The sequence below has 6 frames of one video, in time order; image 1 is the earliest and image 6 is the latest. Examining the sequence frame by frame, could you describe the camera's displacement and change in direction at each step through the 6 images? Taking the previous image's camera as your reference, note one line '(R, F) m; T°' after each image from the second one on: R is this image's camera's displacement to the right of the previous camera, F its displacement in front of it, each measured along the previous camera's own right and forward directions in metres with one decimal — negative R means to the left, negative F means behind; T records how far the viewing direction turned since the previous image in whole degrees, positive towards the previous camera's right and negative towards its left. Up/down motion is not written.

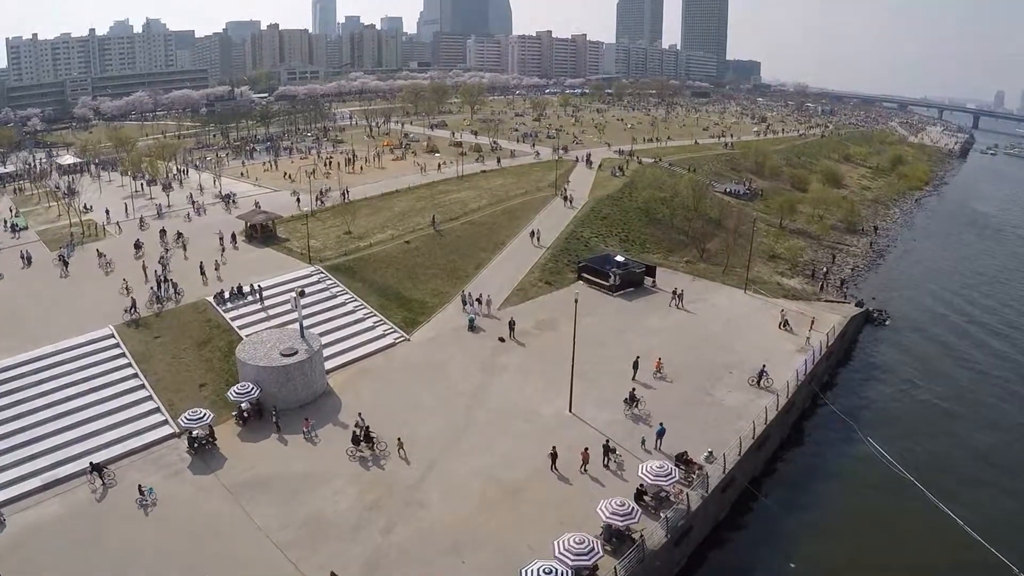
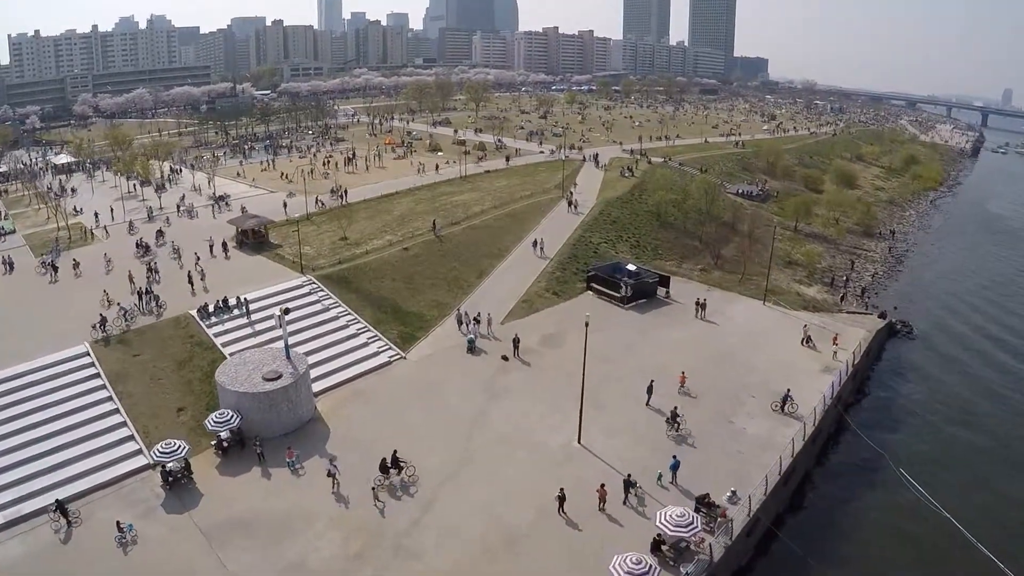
(0.0, +2.7) m; 0°
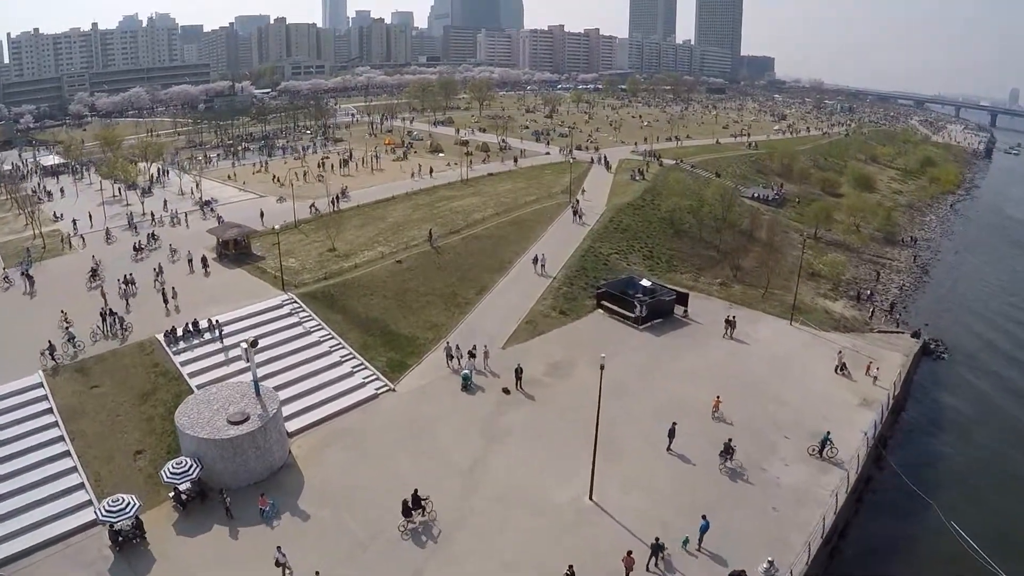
(+0.1, +3.8) m; 0°
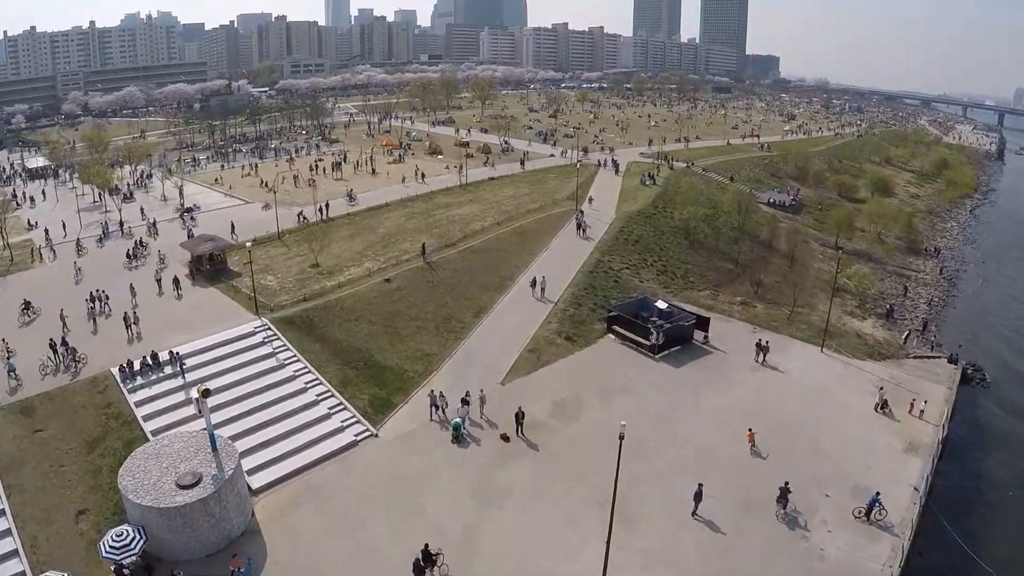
(+0.1, +4.0) m; 0°
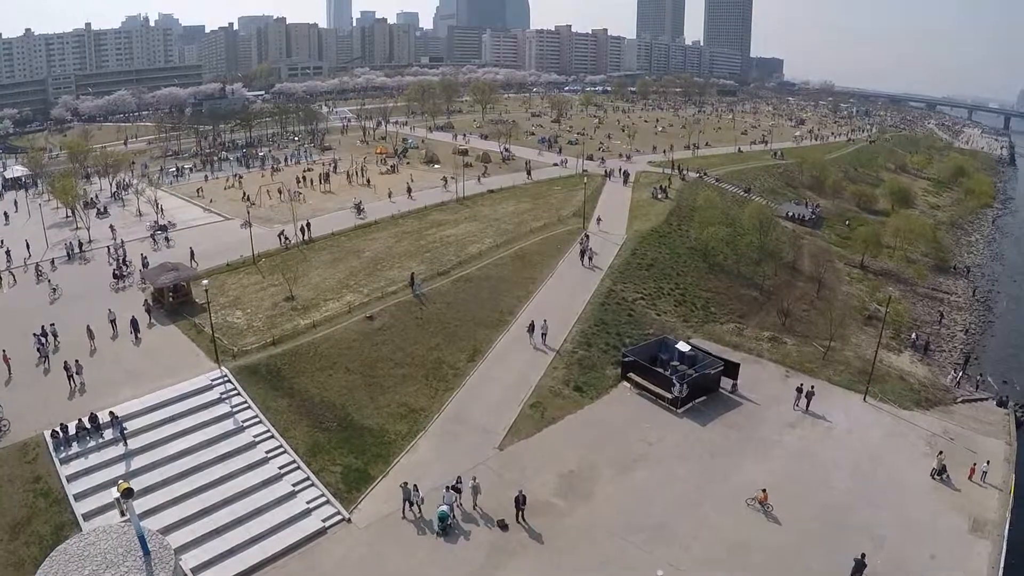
(+0.1, +4.7) m; 0°
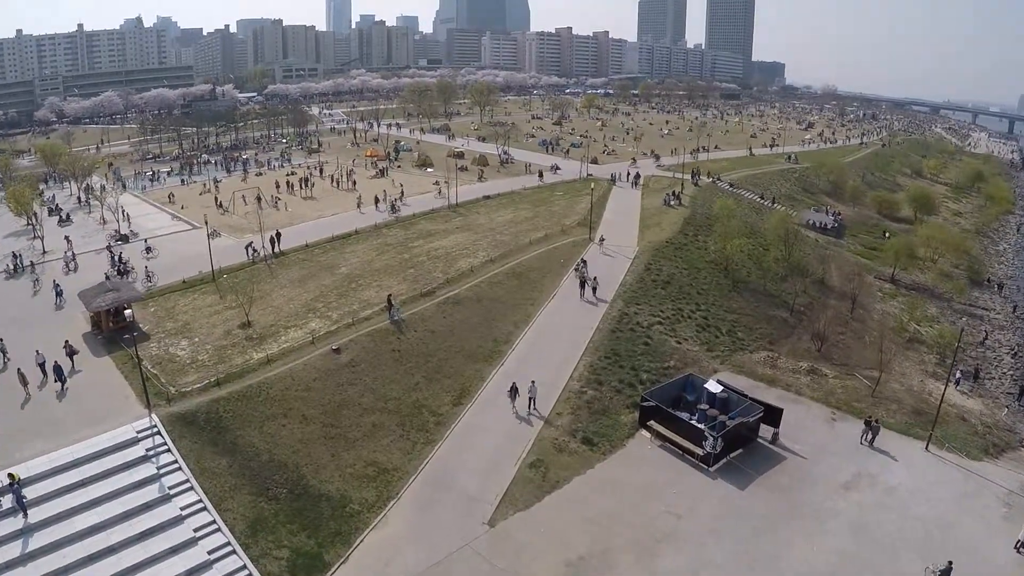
(+0.2, +5.4) m; 0°
